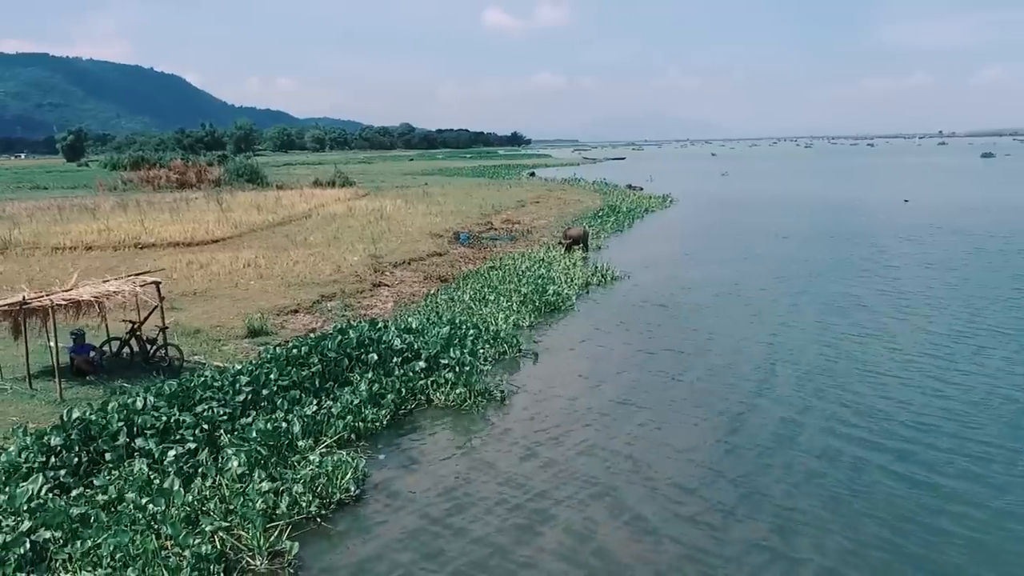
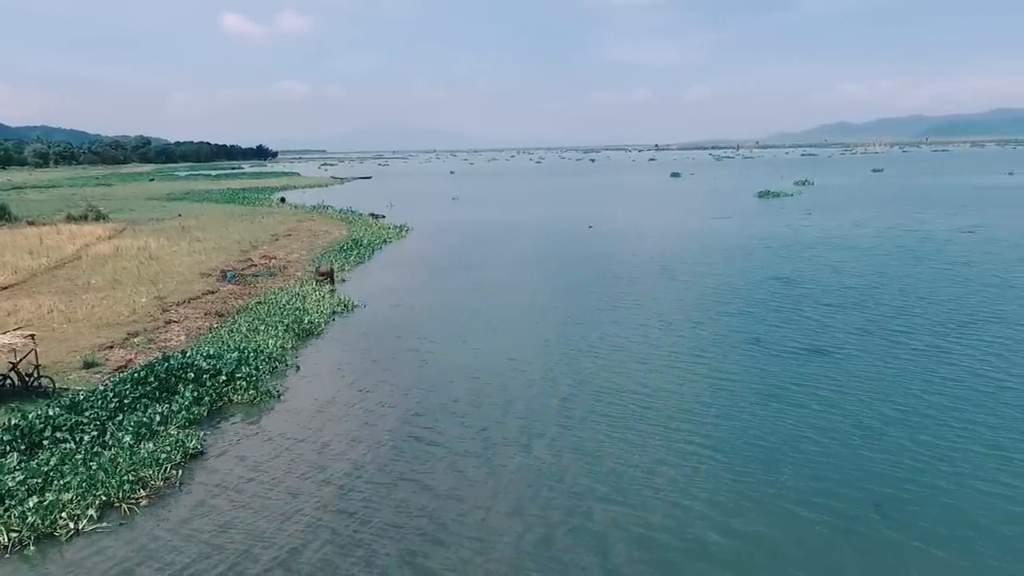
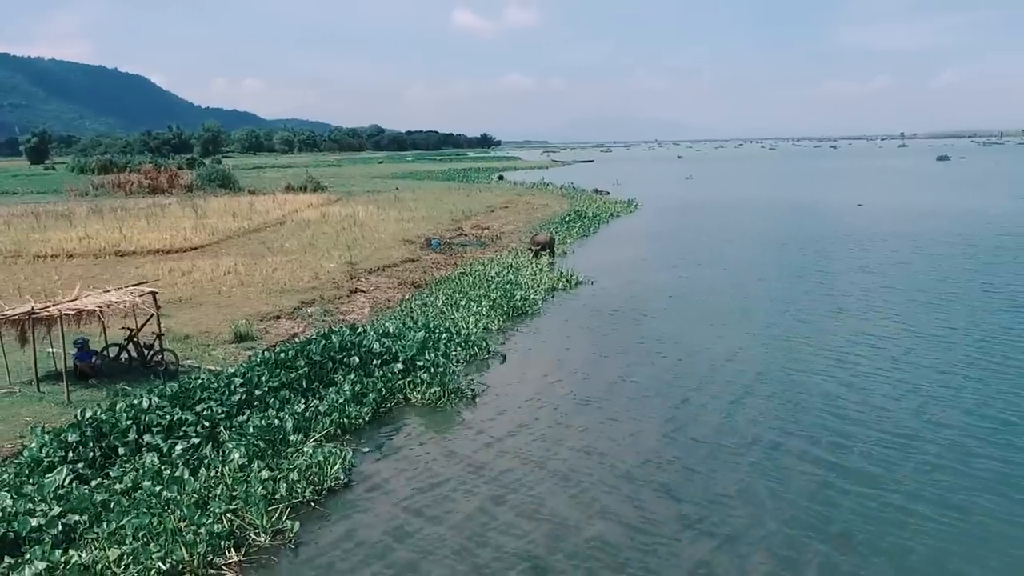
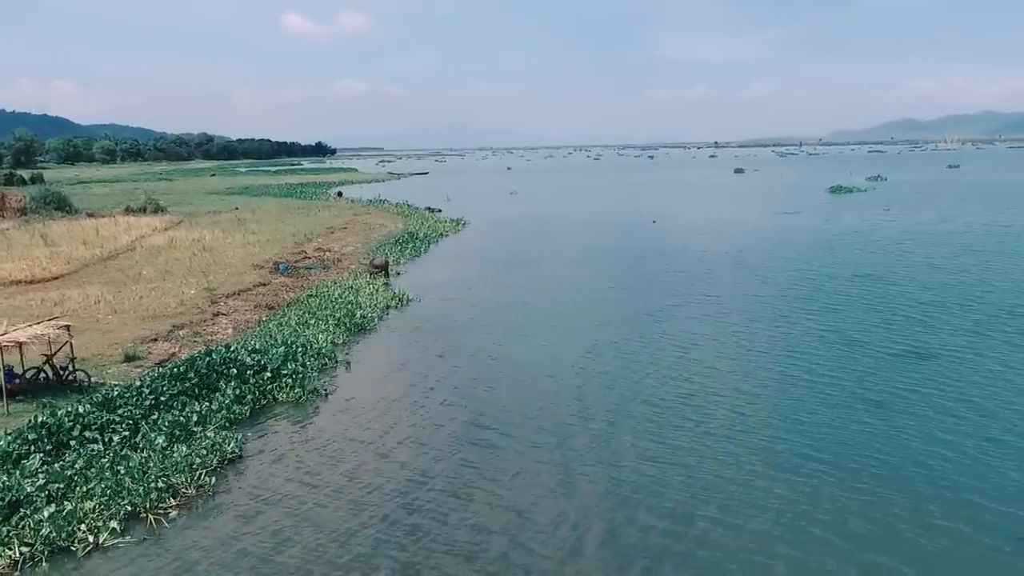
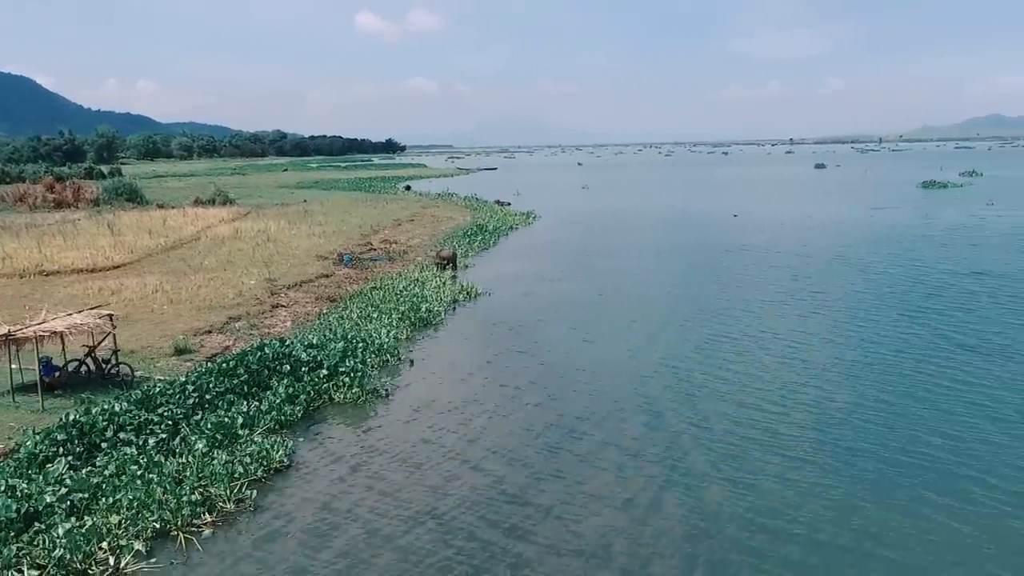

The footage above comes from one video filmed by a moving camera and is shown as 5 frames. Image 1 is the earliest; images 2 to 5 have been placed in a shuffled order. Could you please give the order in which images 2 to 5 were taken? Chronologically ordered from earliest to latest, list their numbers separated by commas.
3, 5, 4, 2
